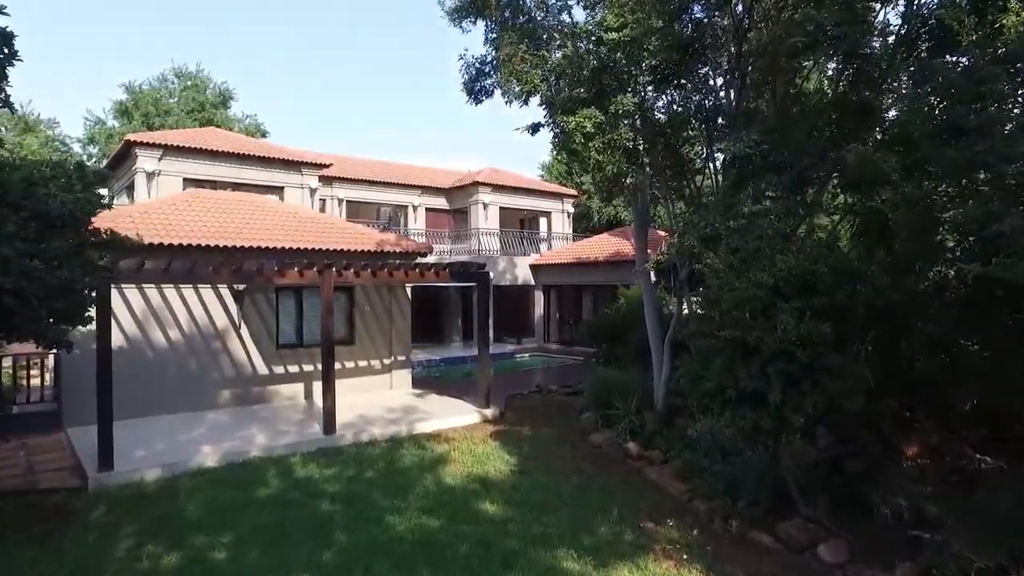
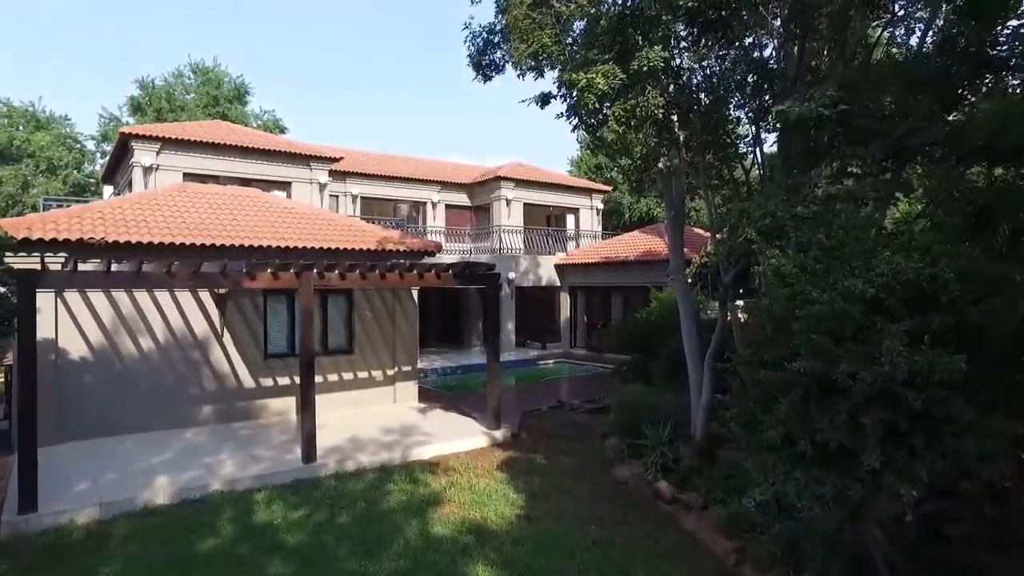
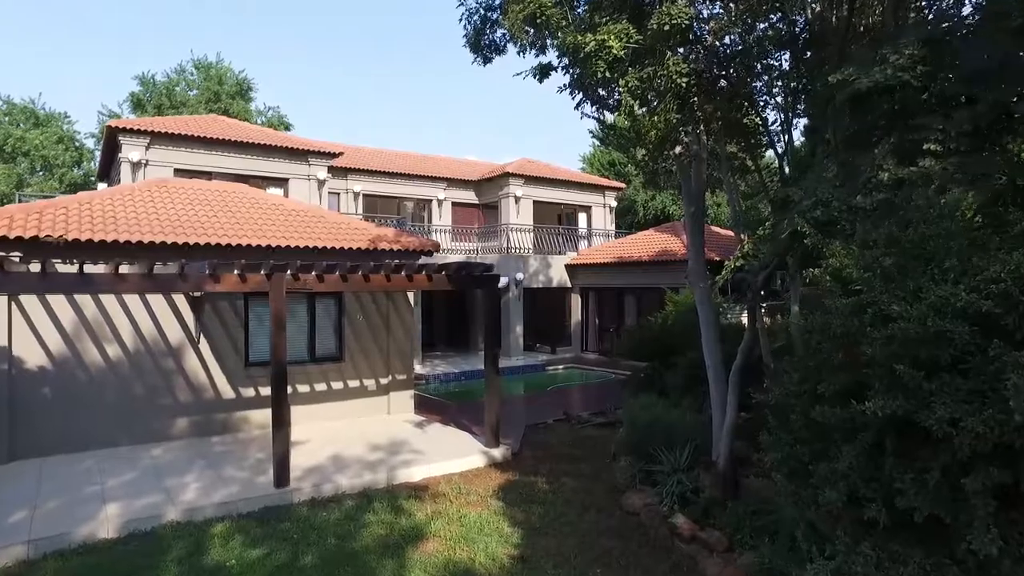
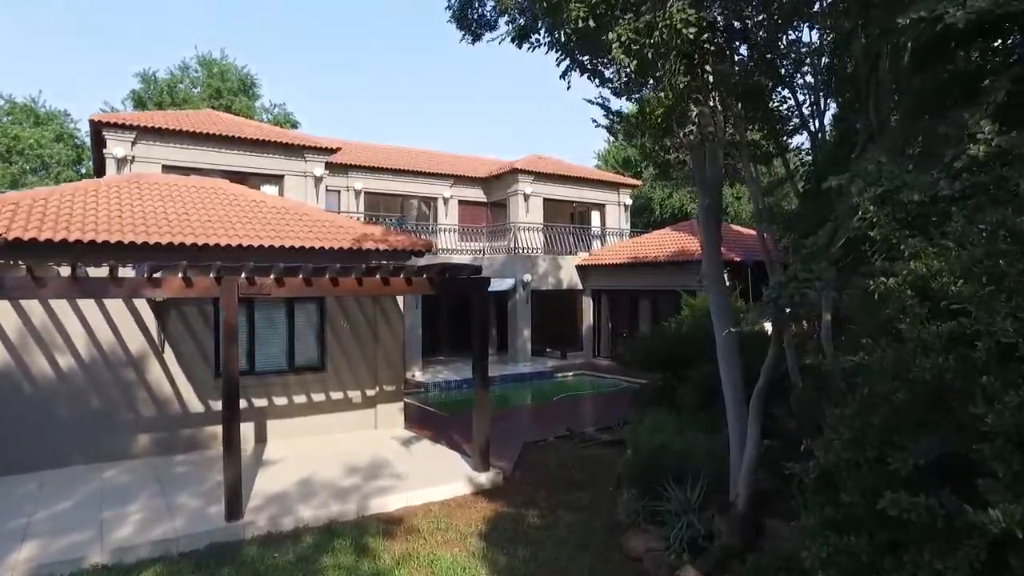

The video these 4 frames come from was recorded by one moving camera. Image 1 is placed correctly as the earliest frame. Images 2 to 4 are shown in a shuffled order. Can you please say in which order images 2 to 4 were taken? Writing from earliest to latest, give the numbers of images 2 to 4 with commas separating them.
2, 3, 4
